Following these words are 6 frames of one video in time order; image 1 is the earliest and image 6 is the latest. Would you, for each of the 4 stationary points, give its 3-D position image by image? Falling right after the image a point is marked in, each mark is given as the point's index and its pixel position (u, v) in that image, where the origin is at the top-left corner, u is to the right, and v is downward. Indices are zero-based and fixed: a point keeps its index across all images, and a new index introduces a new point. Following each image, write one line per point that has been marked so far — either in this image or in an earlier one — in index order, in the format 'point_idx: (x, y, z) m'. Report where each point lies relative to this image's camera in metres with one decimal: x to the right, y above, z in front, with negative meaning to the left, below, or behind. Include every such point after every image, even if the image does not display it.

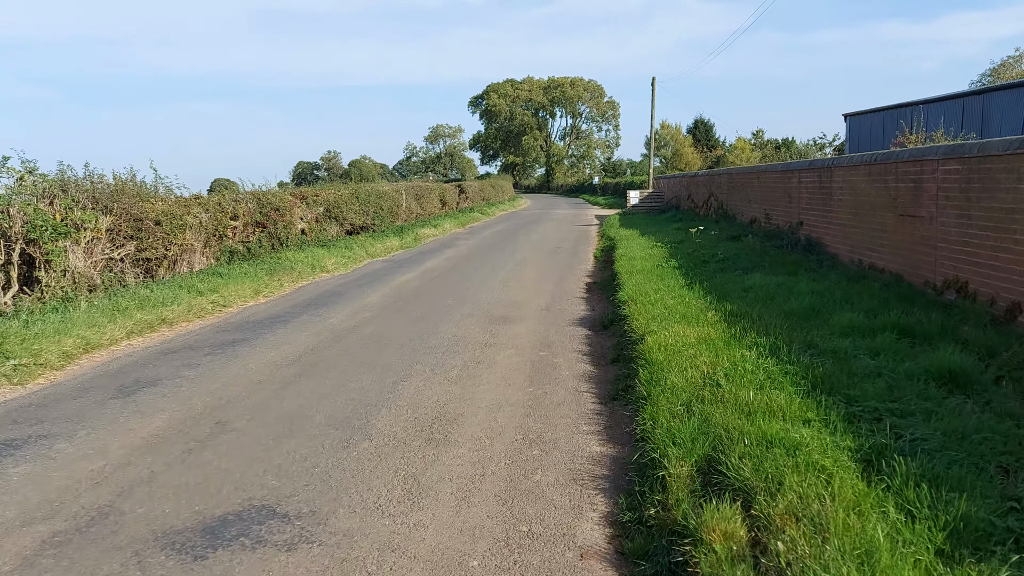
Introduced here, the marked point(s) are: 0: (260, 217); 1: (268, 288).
0: (-5.3, +1.5, +15.4) m
1: (-4.0, 0.0, +11.9) m
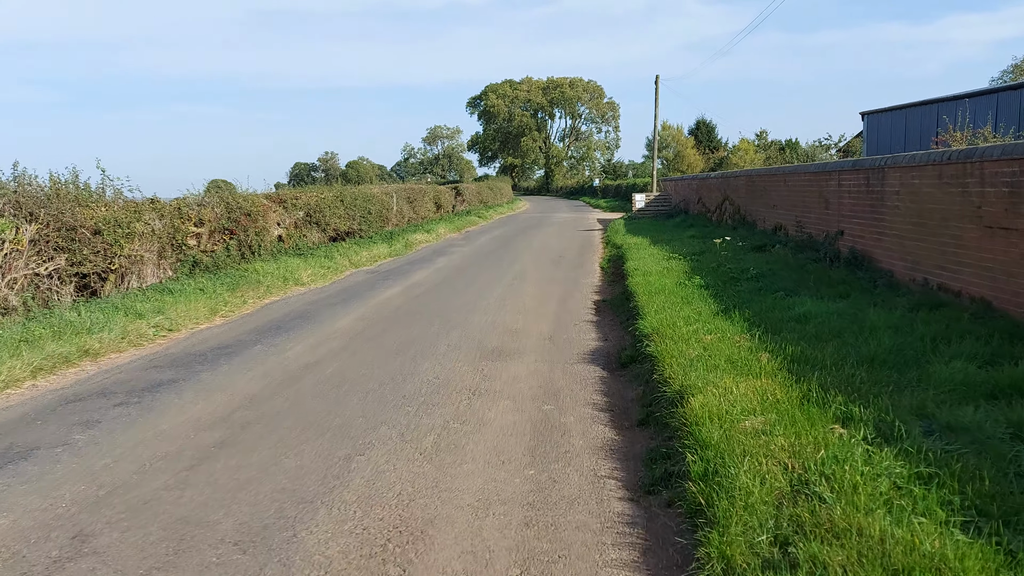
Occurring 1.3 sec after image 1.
0: (-5.4, +1.2, +13.8) m
1: (-4.1, -0.3, +10.3) m
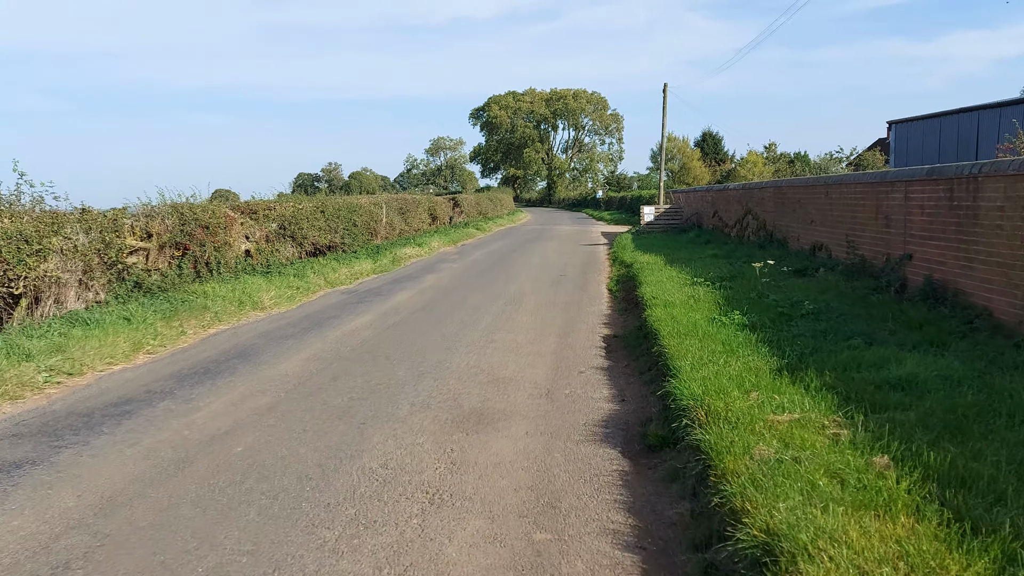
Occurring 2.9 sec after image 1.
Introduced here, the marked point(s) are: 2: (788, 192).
0: (-5.4, +0.9, +11.9) m
1: (-4.1, -0.6, +8.4) m
2: (+5.0, +1.8, +13.2) m
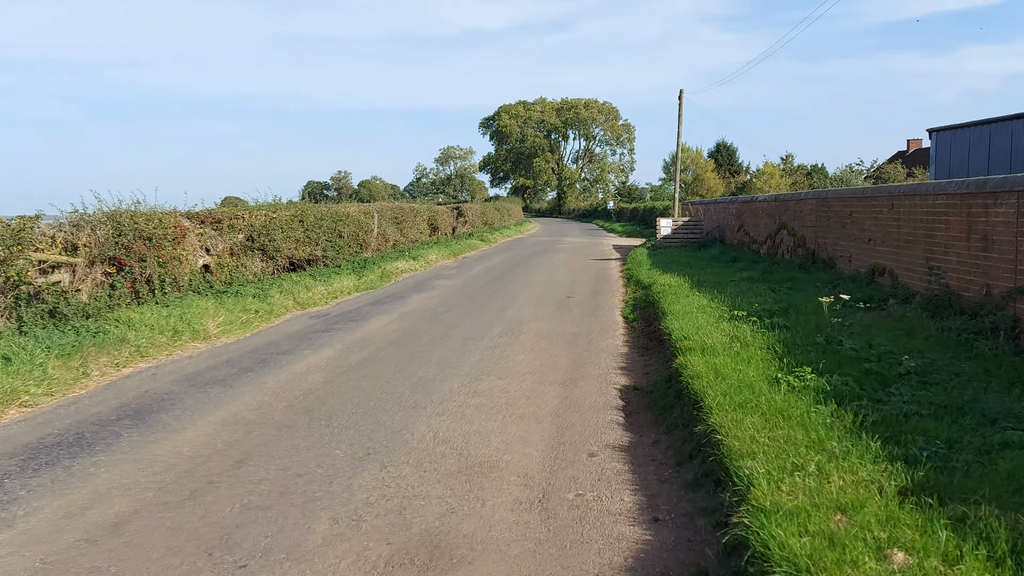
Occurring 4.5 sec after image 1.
0: (-5.5, +0.5, +10.1) m
1: (-4.2, -0.9, +6.5) m
2: (+5.0, +1.3, +11.2) m
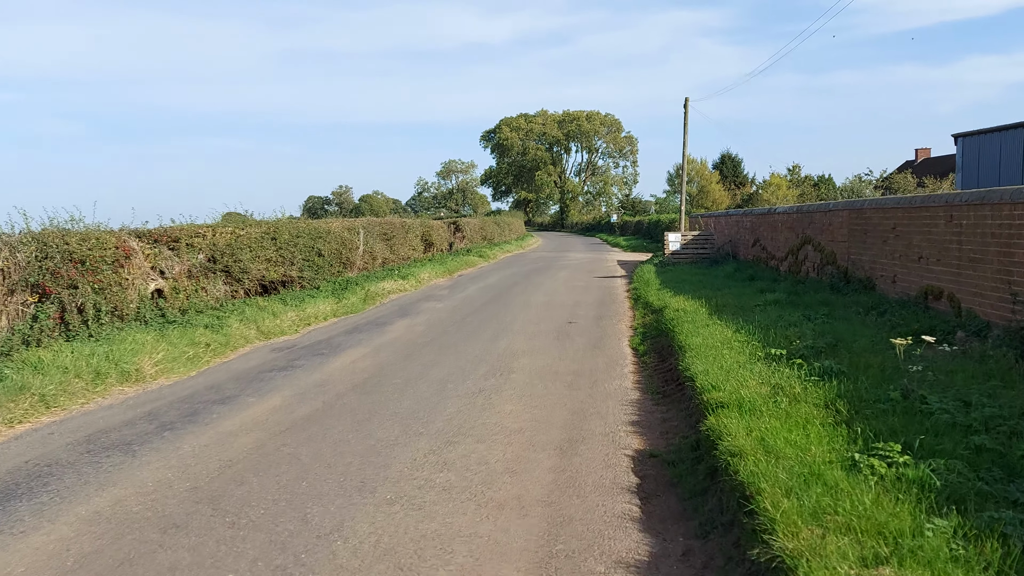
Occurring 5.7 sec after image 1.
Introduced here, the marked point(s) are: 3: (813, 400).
0: (-5.6, +0.2, +8.7) m
1: (-4.4, -1.2, +5.1) m
2: (+4.9, +1.0, +9.8) m
3: (+2.0, -0.7, +4.8) m
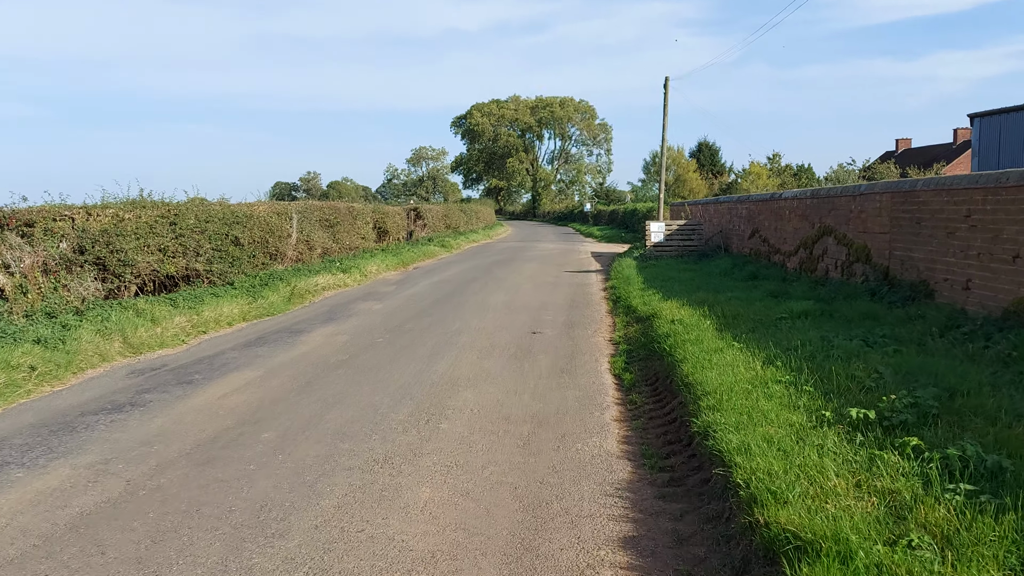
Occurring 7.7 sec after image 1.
0: (-6.2, +0.1, +6.0) m
1: (-4.8, -1.3, +2.5) m
2: (+4.3, +0.9, +7.5) m
3: (+1.6, -0.9, +2.4) m
